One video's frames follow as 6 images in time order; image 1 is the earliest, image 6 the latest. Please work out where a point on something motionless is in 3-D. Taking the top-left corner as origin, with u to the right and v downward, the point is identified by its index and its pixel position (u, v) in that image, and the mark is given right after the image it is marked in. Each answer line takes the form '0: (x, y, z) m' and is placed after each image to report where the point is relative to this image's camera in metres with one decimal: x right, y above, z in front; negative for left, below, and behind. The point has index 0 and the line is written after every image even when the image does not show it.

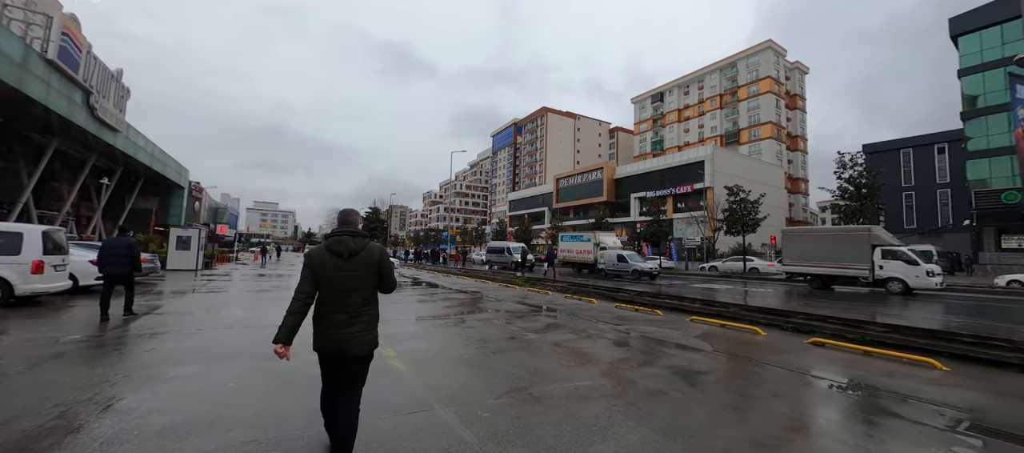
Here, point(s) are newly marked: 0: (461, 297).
0: (-1.7, -2.4, +12.3) m
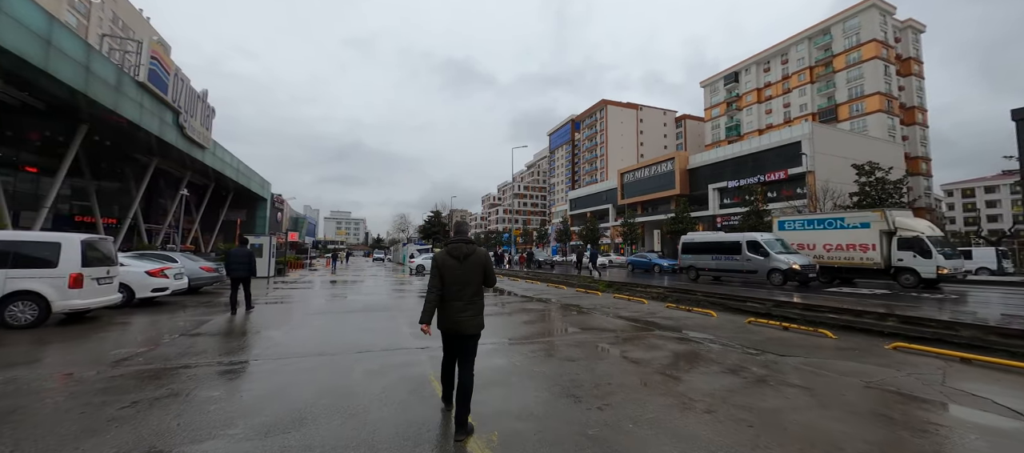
0: (+0.7, -2.3, +10.3) m
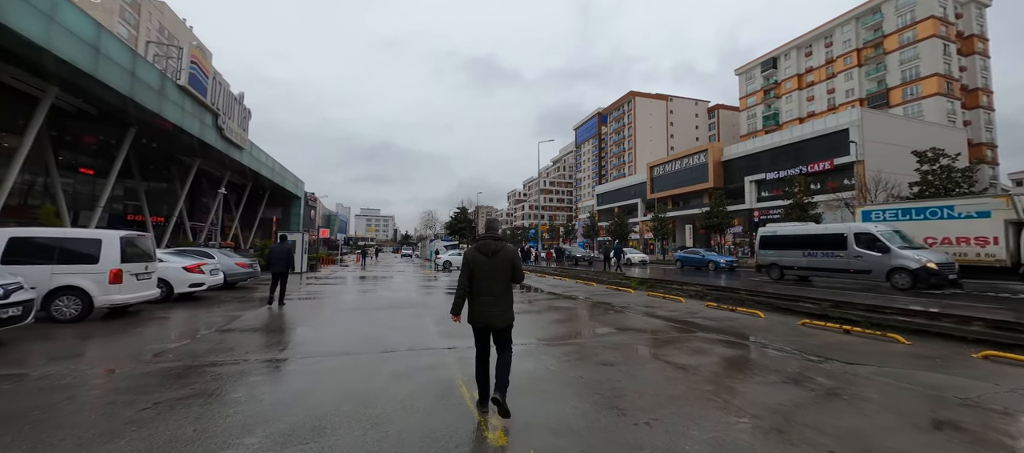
0: (+1.5, -2.1, +9.8) m
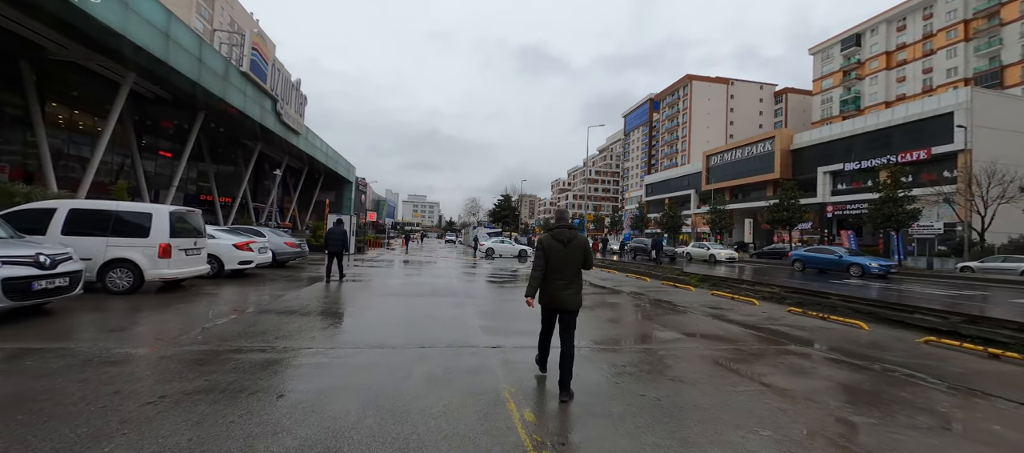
0: (+2.7, -1.8, +8.9) m
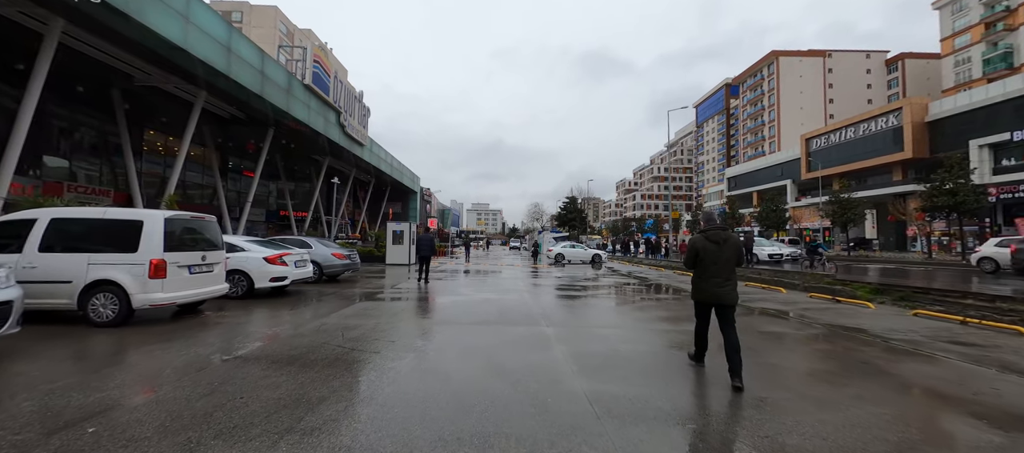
0: (+4.3, -1.7, +5.9) m
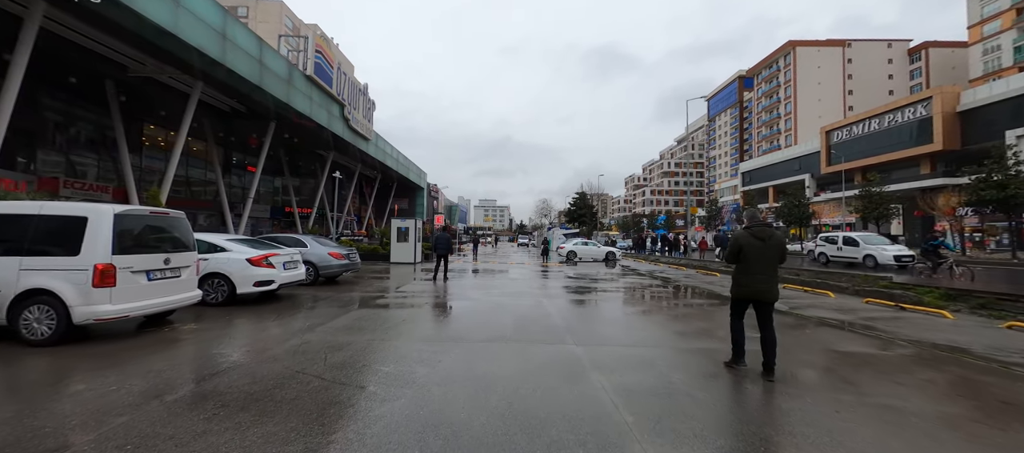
0: (+4.6, -1.6, +4.8) m
